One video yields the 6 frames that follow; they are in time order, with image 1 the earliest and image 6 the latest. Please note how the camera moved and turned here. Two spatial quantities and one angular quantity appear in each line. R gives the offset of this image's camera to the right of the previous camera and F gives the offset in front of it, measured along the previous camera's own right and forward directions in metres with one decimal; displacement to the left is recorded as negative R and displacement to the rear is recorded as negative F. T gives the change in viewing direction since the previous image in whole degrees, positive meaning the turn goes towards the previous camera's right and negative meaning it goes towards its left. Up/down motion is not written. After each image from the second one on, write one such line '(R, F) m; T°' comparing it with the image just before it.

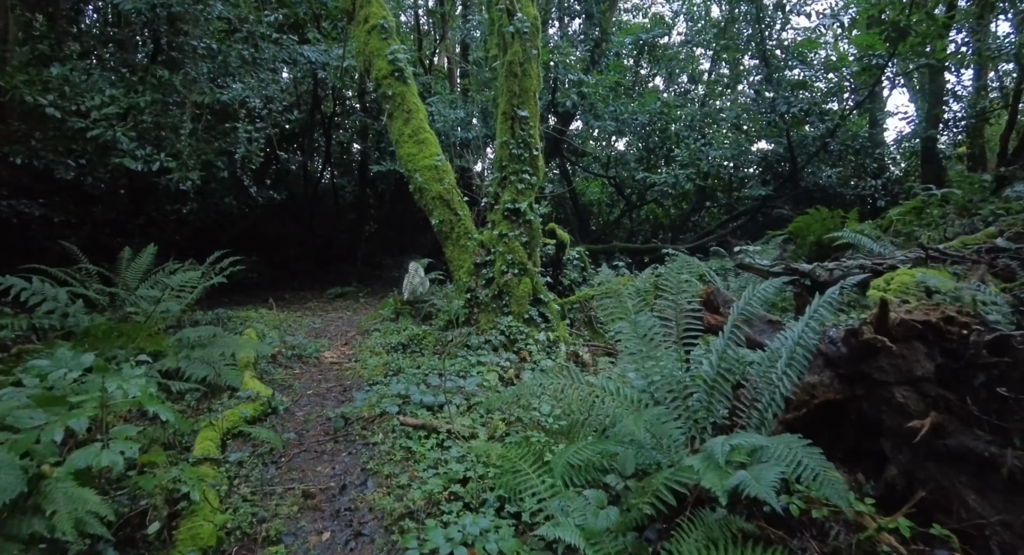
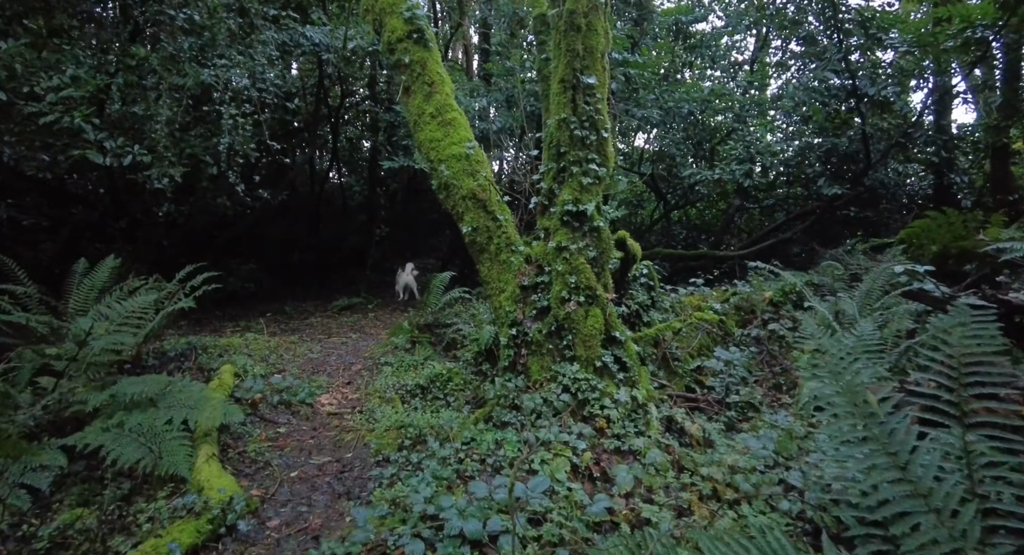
(-0.4, +1.3) m; -1°
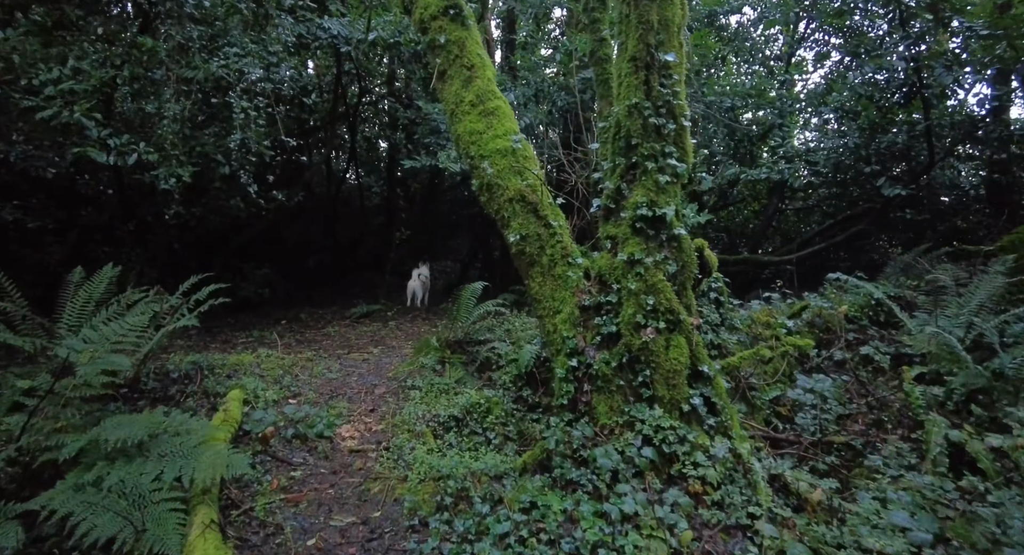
(-0.3, +0.6) m; -2°
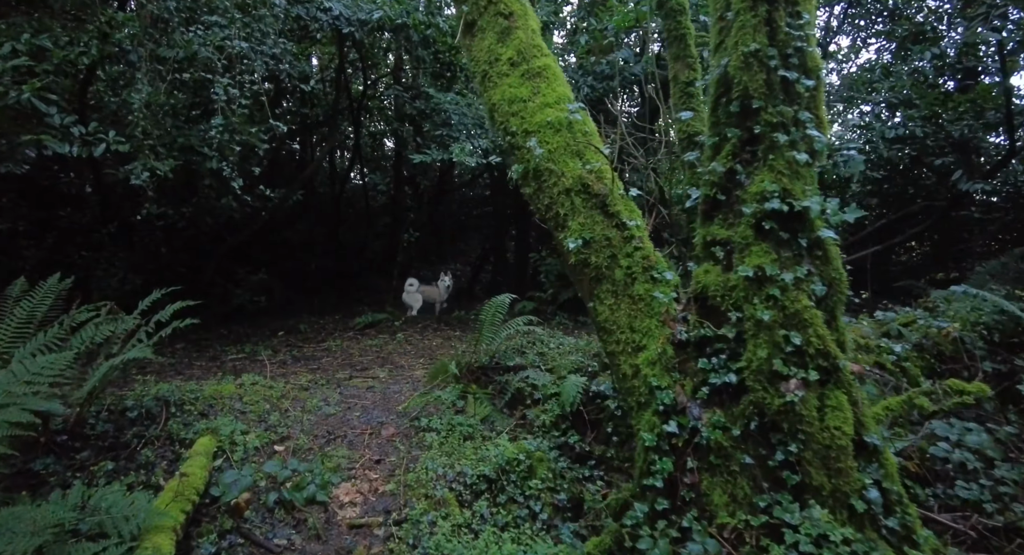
(-0.3, +0.9) m; -1°
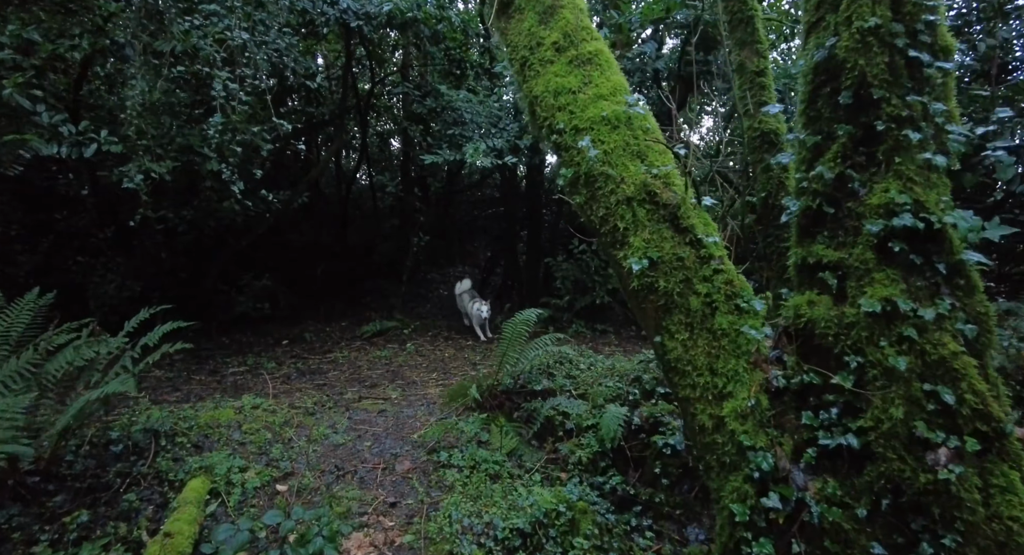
(-0.2, +0.4) m; 0°
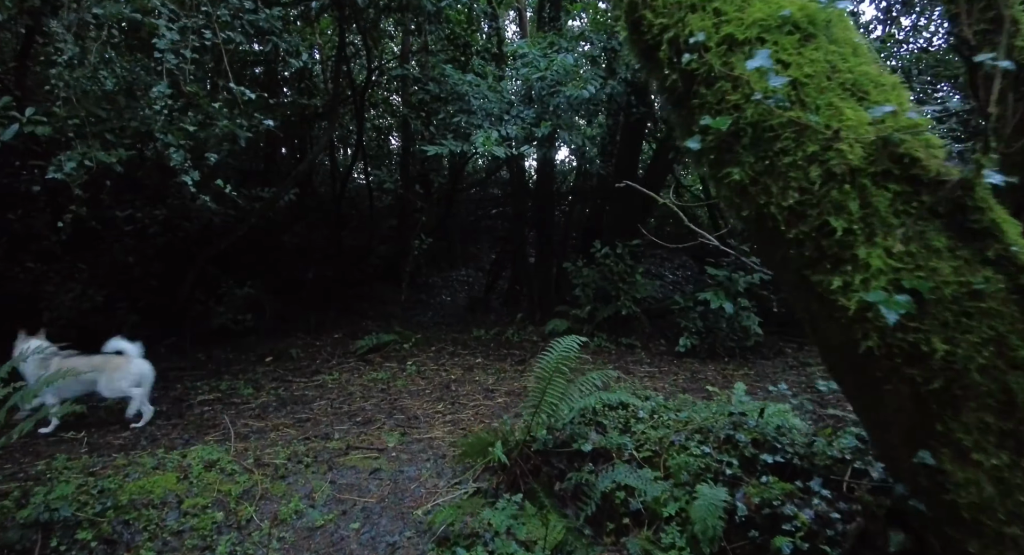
(-0.2, +1.0) m; 0°
